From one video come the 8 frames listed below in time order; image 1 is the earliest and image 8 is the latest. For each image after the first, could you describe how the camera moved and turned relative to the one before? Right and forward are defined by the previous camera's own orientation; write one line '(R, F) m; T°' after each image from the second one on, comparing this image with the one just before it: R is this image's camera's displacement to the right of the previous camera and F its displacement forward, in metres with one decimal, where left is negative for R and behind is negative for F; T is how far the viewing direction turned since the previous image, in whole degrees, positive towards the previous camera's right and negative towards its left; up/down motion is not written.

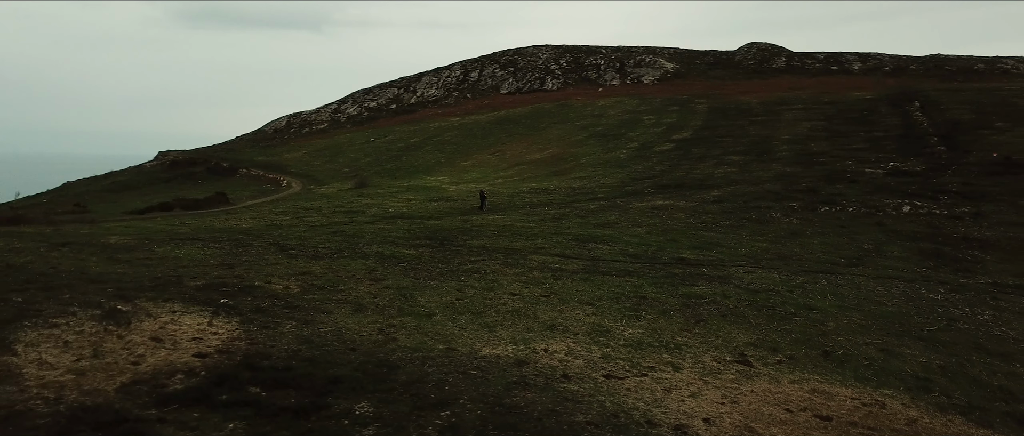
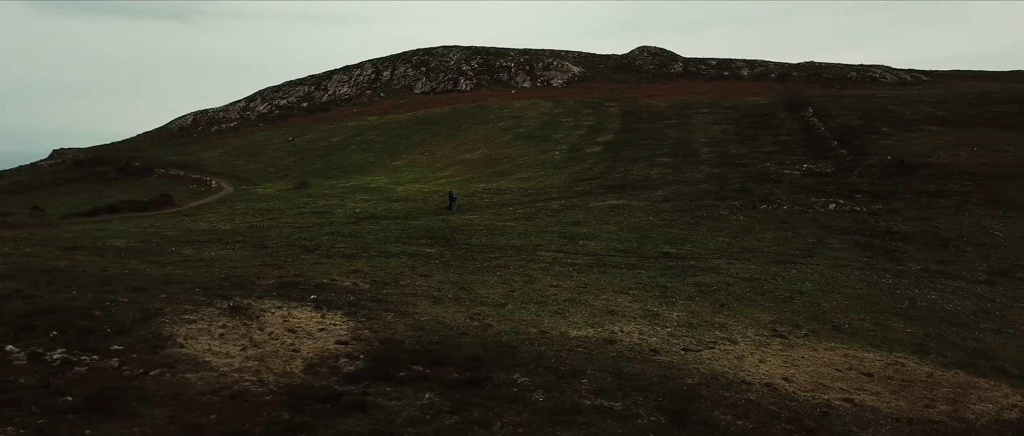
(-3.6, -1.9) m; +8°
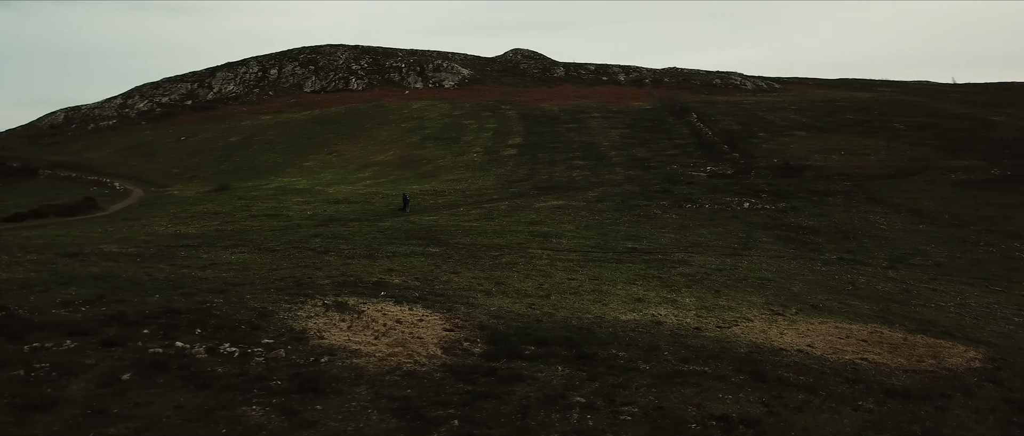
(-4.3, -2.1) m; +10°
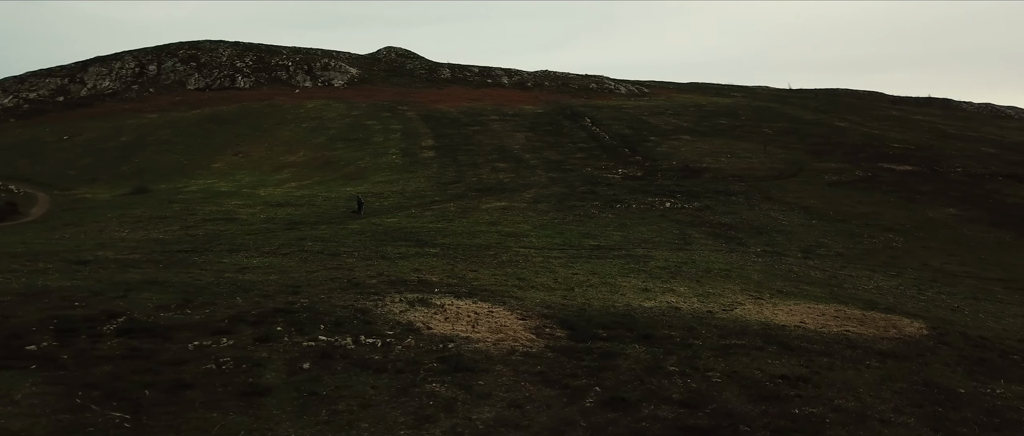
(-4.6, -2.2) m; +10°
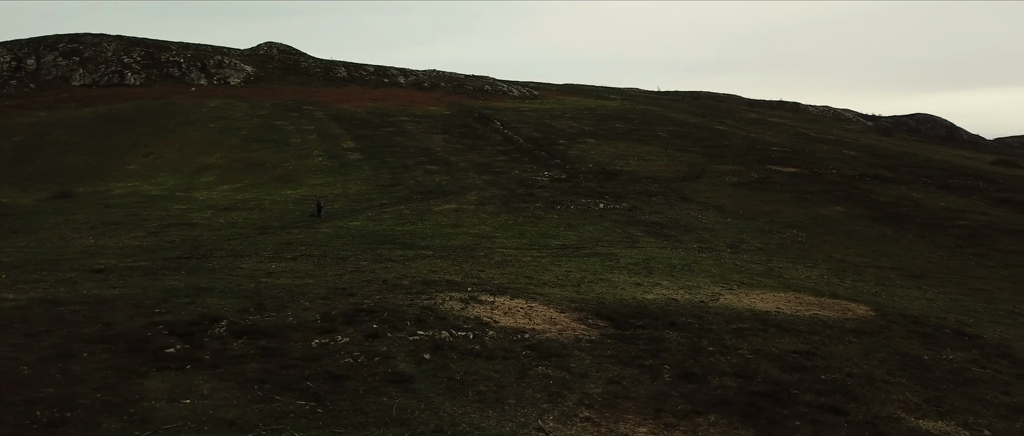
(-4.4, -2.1) m; +9°
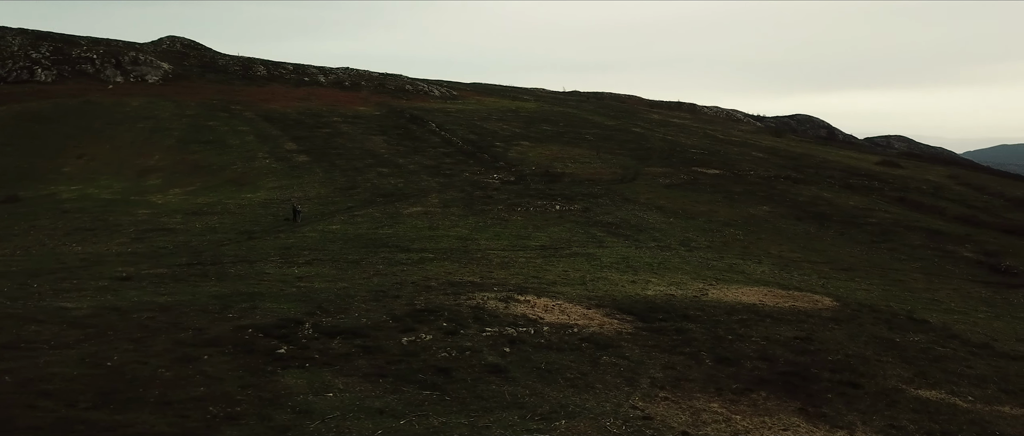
(-3.8, -1.9) m; +7°
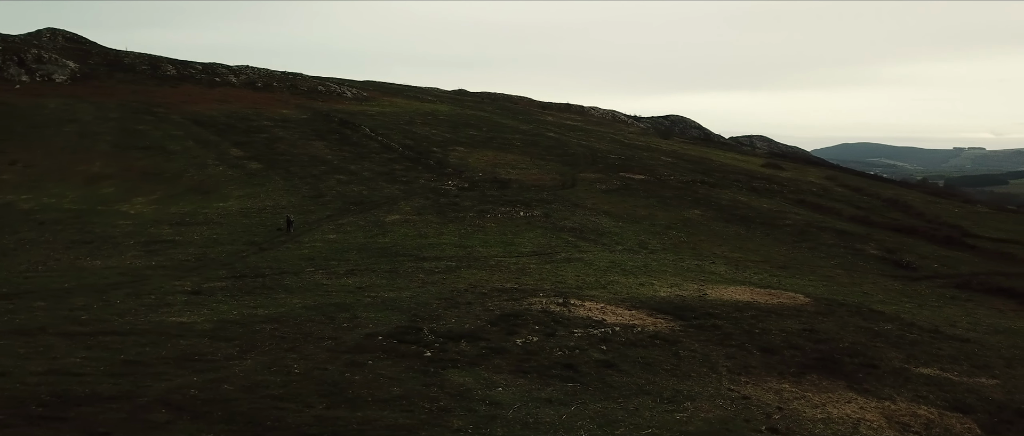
(-5.6, -2.7) m; +9°
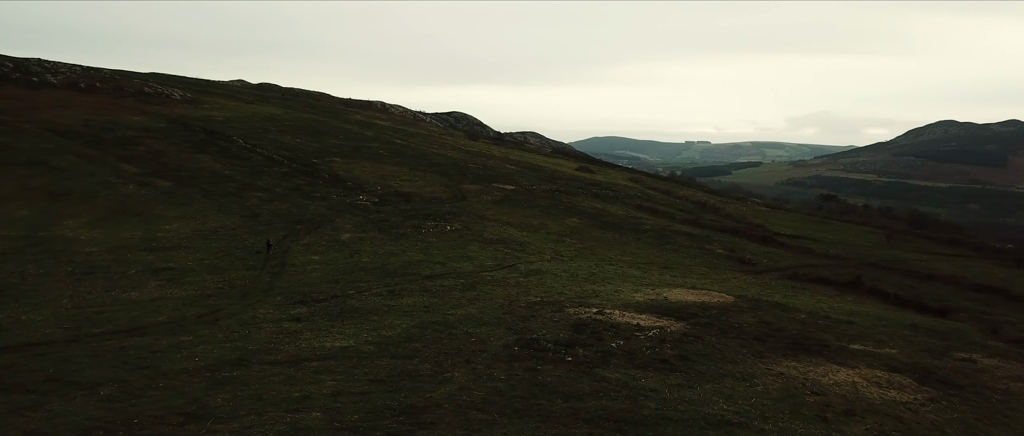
(-10.7, -4.8) m; +16°
